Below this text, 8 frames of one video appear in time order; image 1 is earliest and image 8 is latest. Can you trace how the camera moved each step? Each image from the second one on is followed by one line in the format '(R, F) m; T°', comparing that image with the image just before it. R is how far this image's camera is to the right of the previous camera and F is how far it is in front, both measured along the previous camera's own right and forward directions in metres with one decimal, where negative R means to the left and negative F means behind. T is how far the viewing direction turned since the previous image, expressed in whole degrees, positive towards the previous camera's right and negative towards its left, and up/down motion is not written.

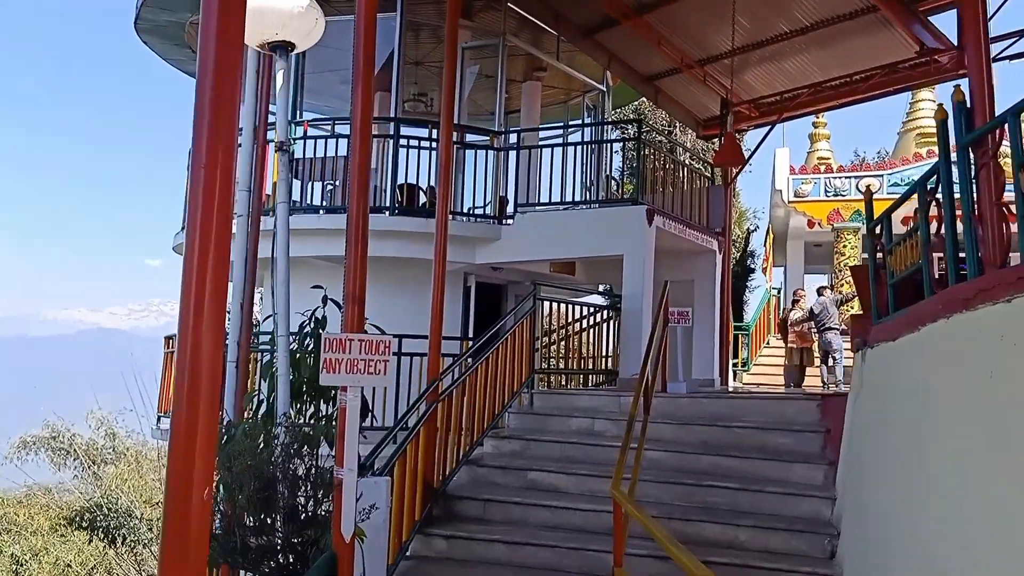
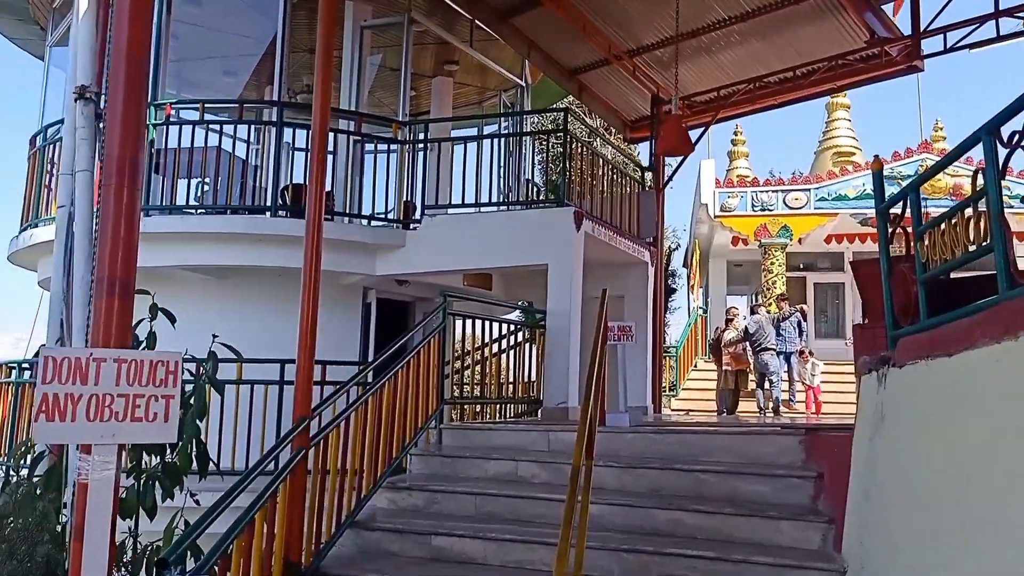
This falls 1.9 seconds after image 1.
(+0.1, +1.4) m; +6°
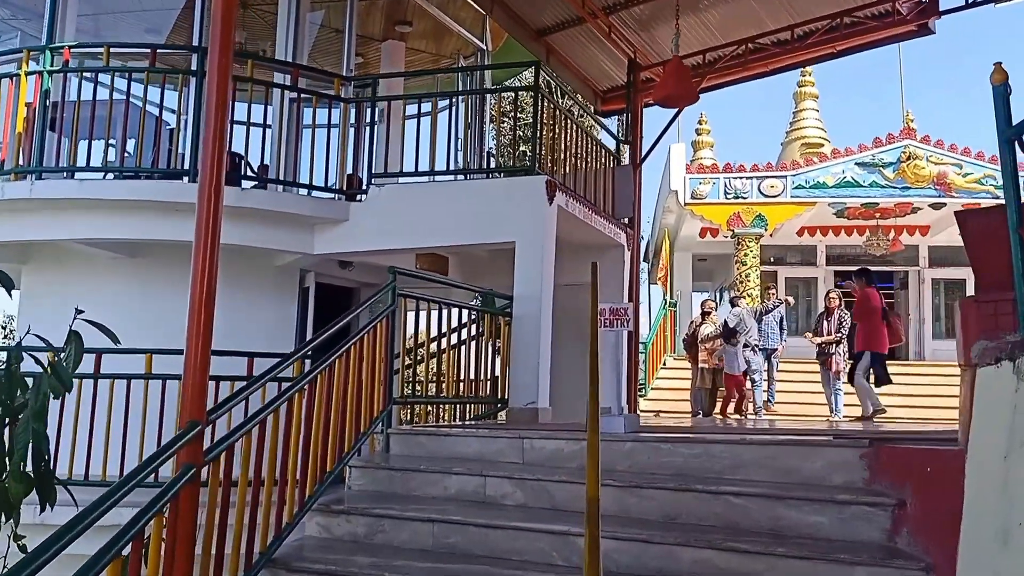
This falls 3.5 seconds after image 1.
(-0.1, +1.1) m; +4°
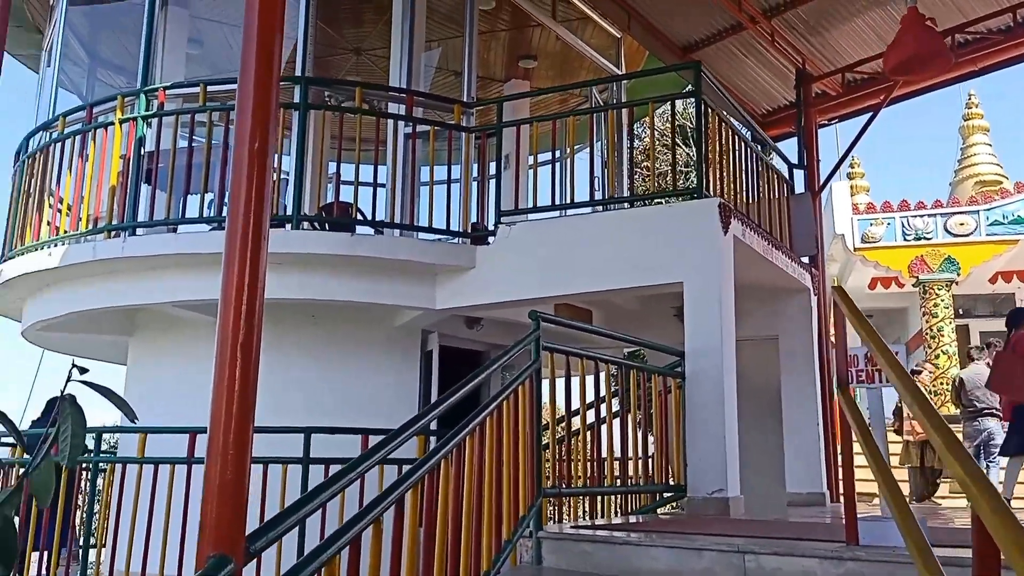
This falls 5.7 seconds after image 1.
(-0.3, +1.4) m; -8°
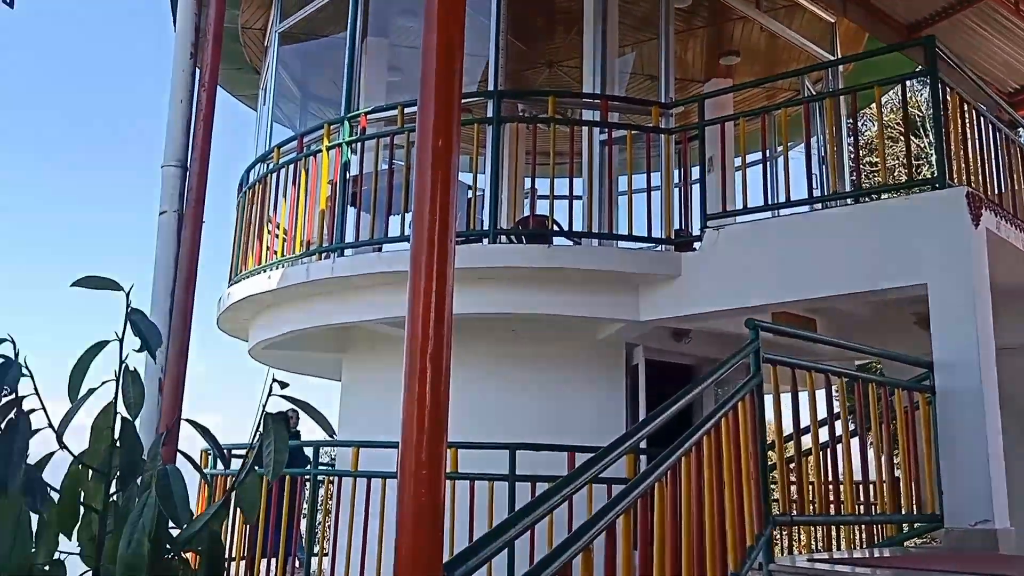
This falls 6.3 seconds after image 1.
(-0.1, +0.3) m; -14°
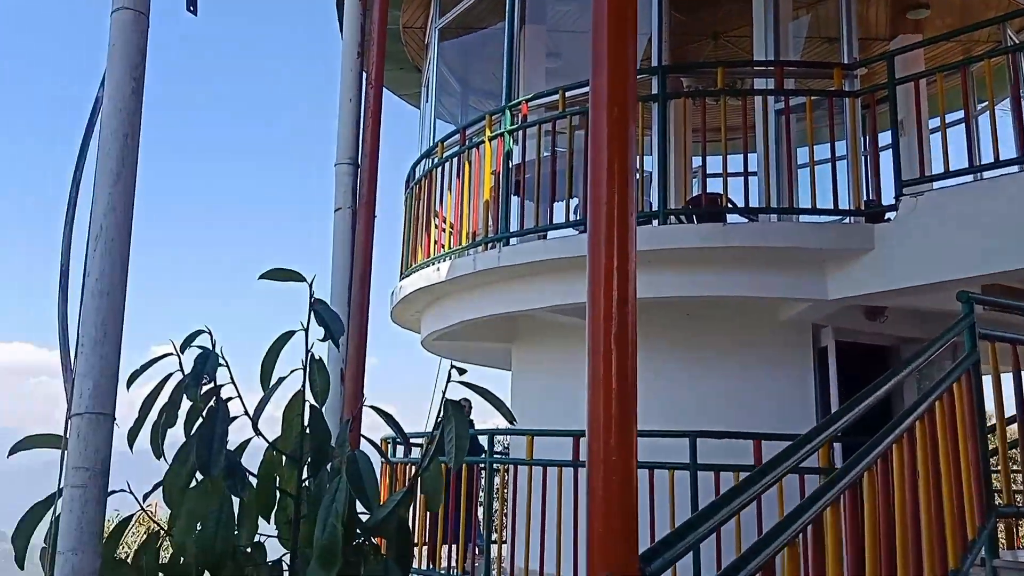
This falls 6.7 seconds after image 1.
(-0.1, +0.1) m; -11°
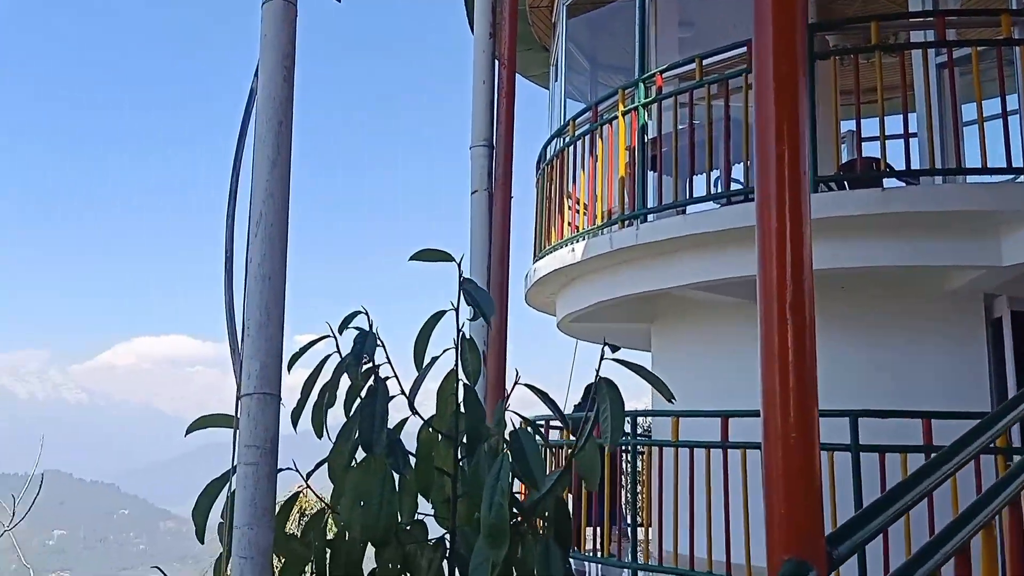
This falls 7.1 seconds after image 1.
(-0.1, +0.1) m; -8°
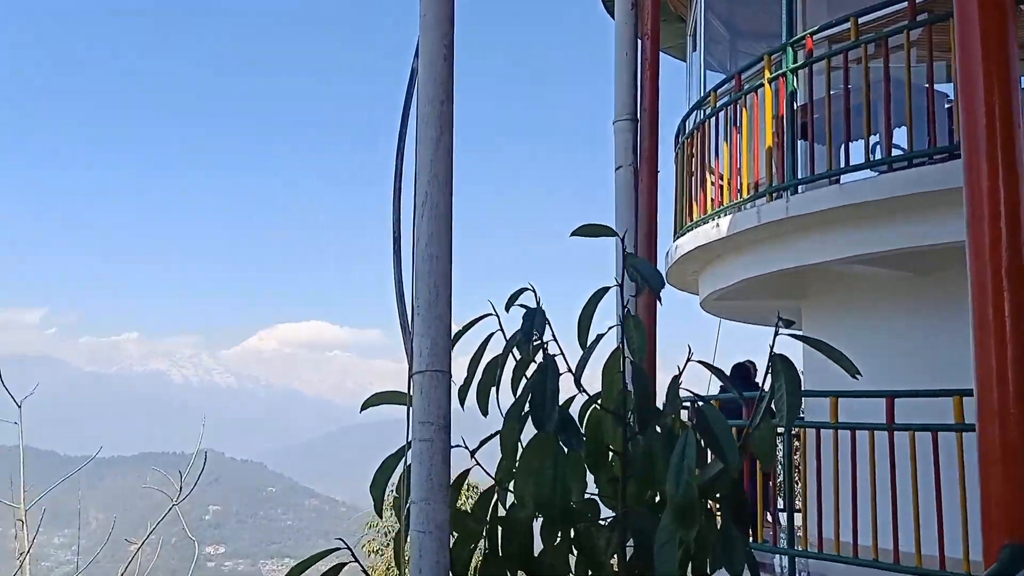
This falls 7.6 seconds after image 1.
(-0.2, 0.0) m; -8°
